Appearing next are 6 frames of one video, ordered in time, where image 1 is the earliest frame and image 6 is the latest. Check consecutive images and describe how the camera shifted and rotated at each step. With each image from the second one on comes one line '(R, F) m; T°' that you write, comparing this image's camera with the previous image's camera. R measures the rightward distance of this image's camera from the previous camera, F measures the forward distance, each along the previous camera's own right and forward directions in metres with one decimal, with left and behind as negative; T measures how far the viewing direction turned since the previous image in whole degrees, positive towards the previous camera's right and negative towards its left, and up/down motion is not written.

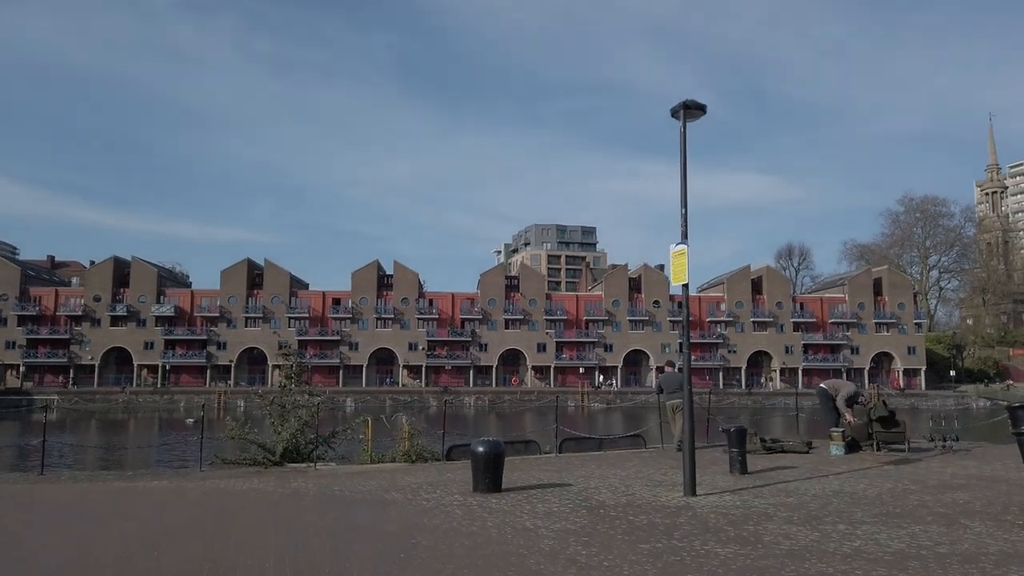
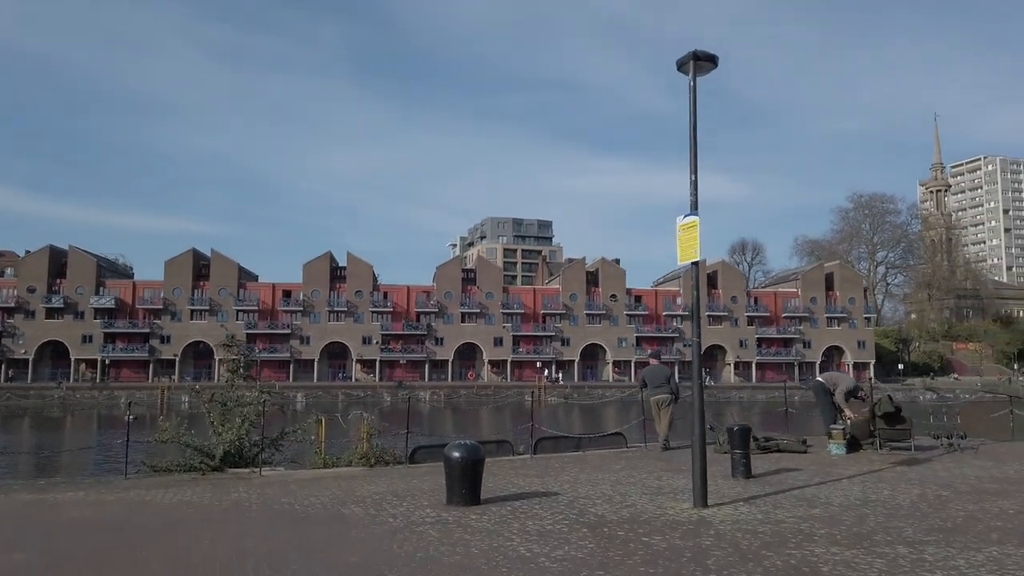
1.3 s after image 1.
(-0.3, +1.5) m; +4°
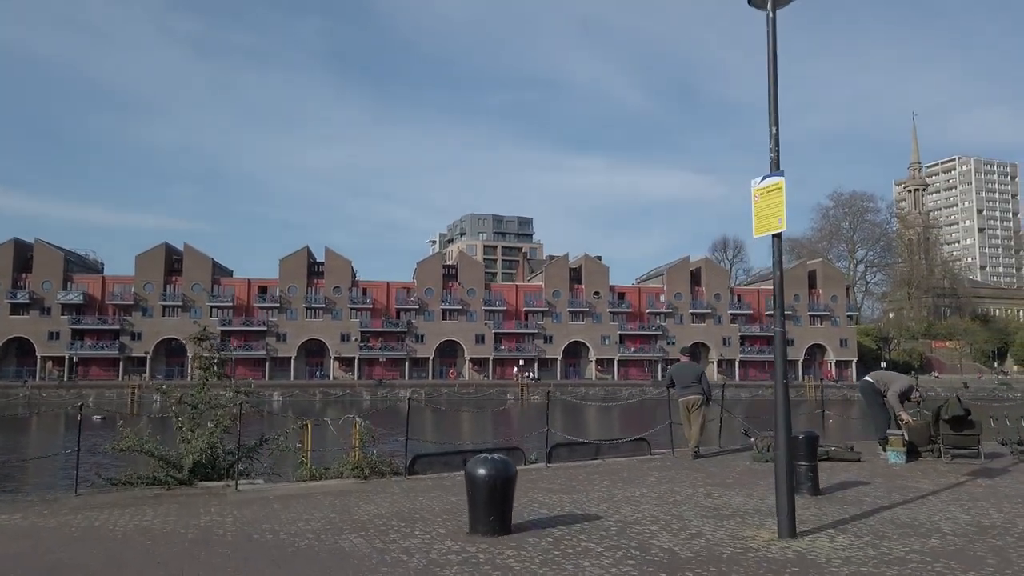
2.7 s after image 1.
(-0.6, +1.7) m; +2°
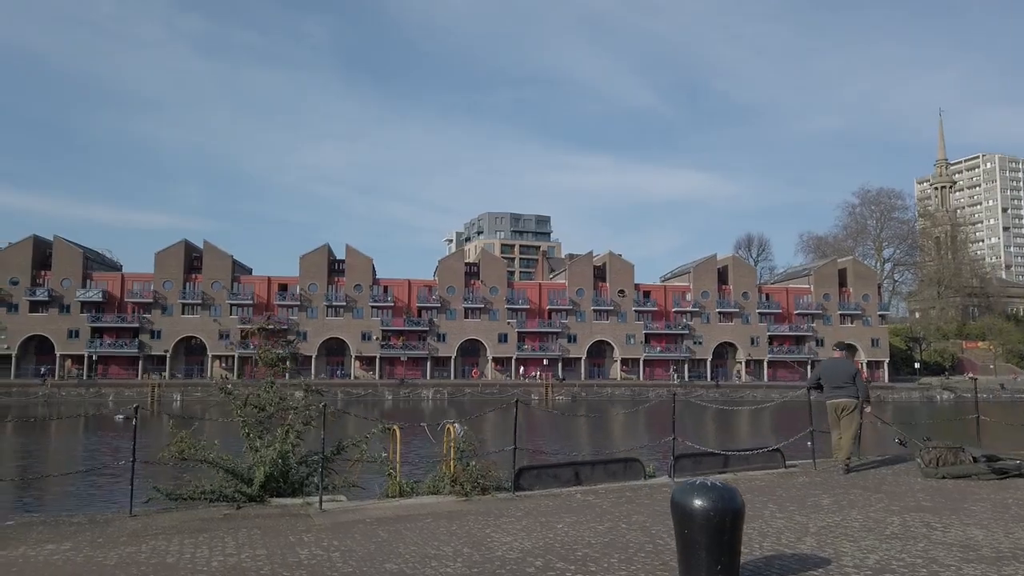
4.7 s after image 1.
(-1.6, +1.8) m; -1°
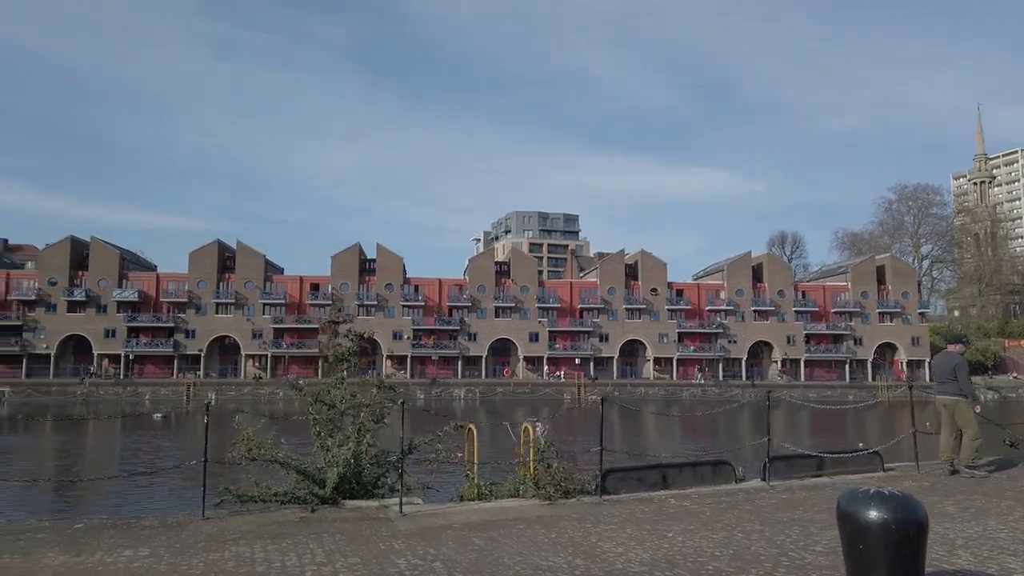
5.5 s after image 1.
(-0.8, +0.6) m; -2°
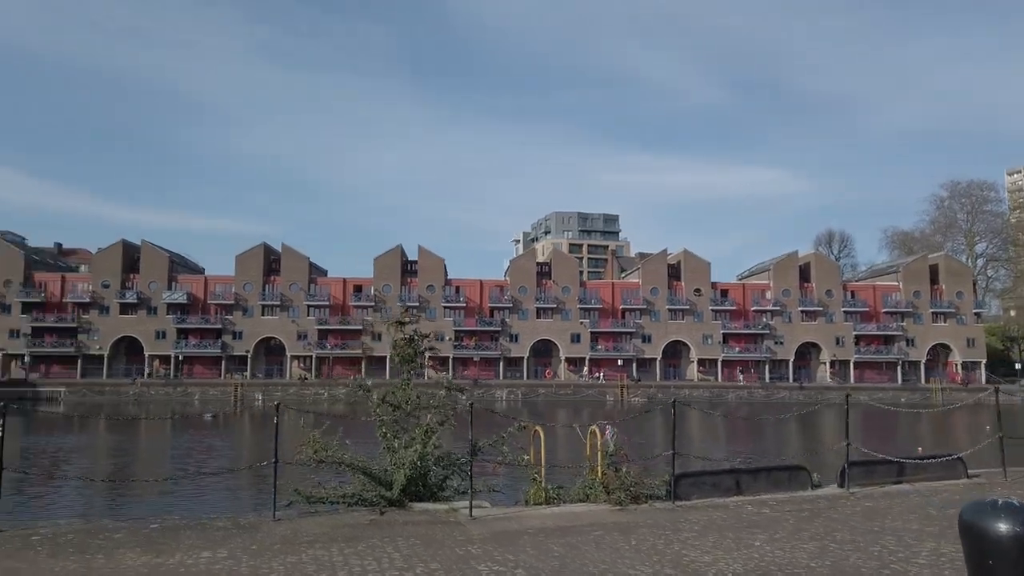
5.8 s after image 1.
(-0.4, +0.2) m; -3°
